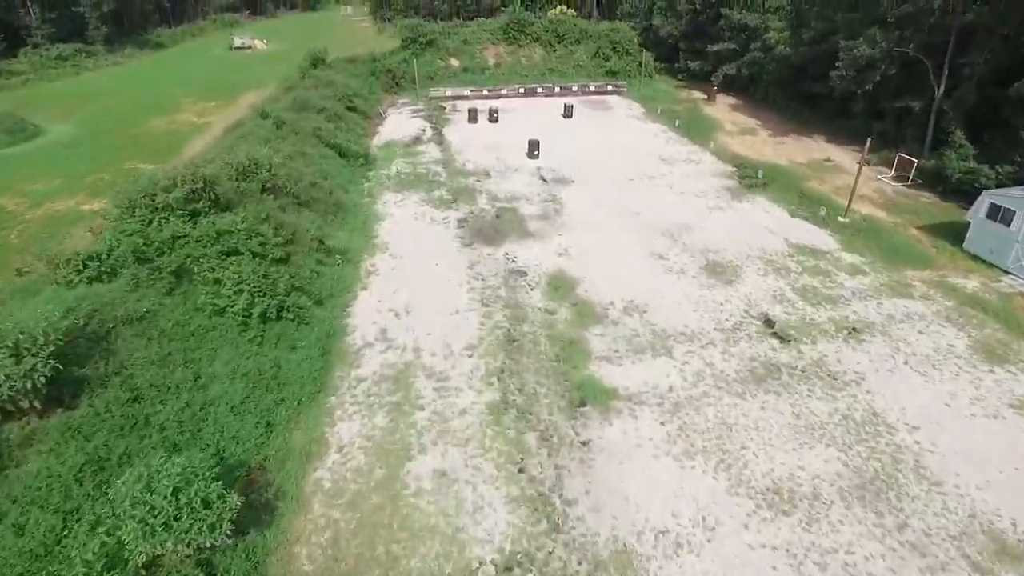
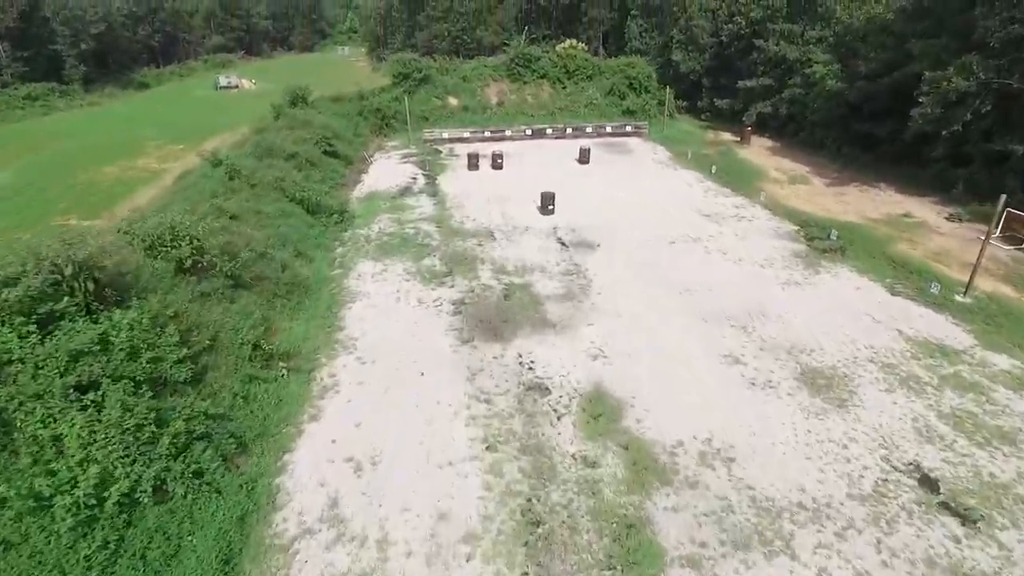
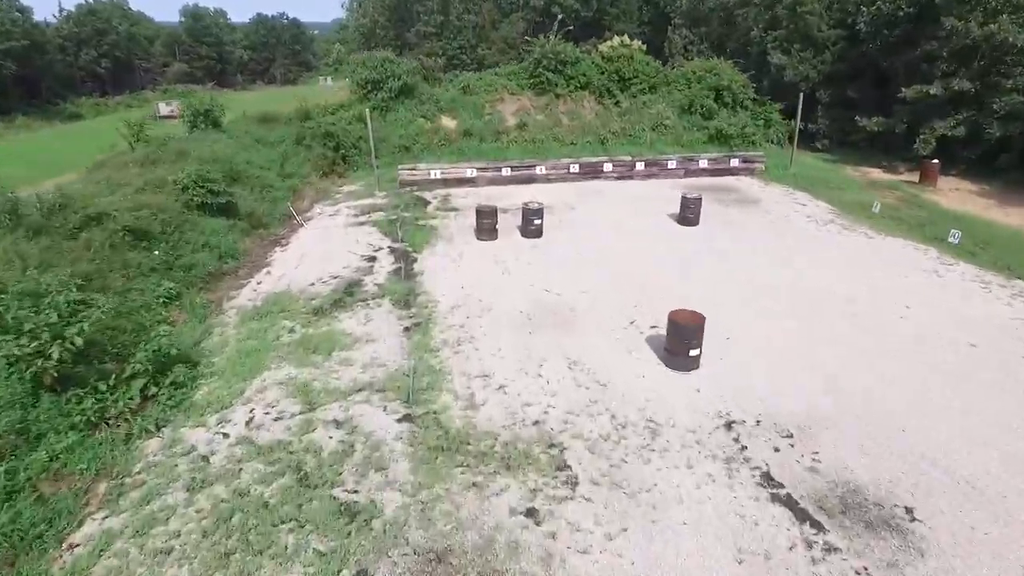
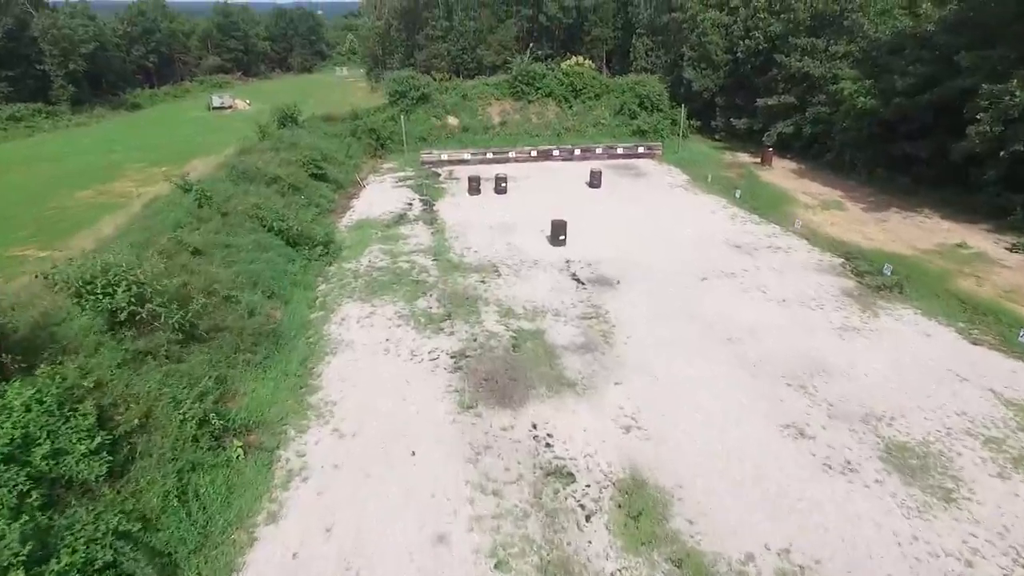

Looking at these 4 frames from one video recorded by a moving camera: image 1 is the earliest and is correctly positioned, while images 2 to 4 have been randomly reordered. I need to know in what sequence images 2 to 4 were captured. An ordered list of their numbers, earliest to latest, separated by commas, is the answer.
2, 4, 3
